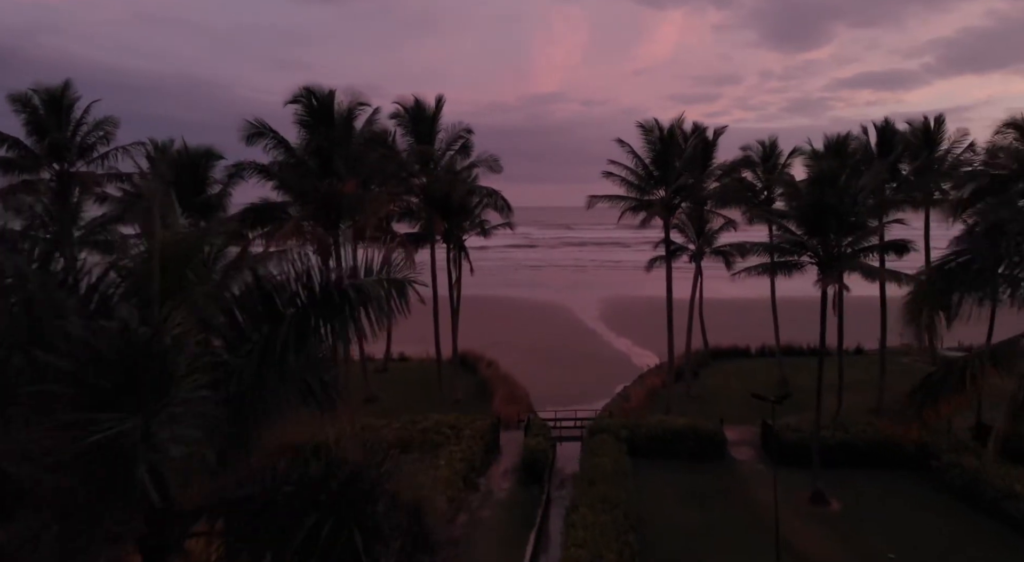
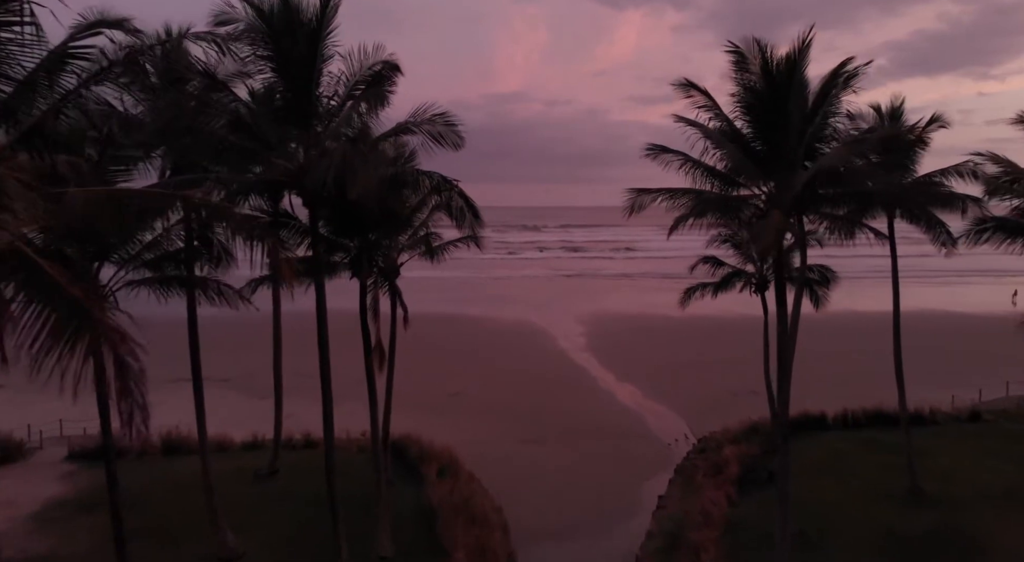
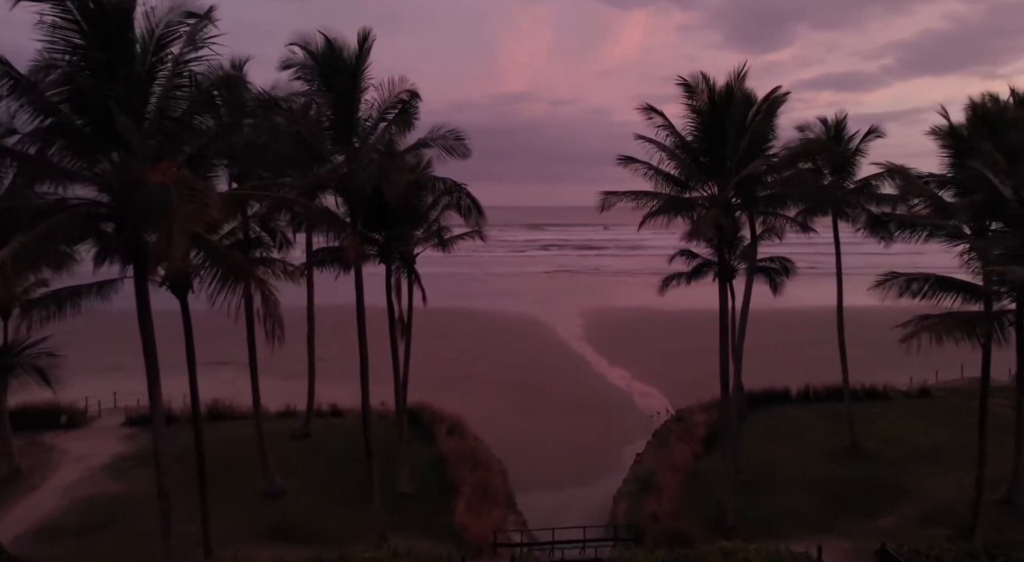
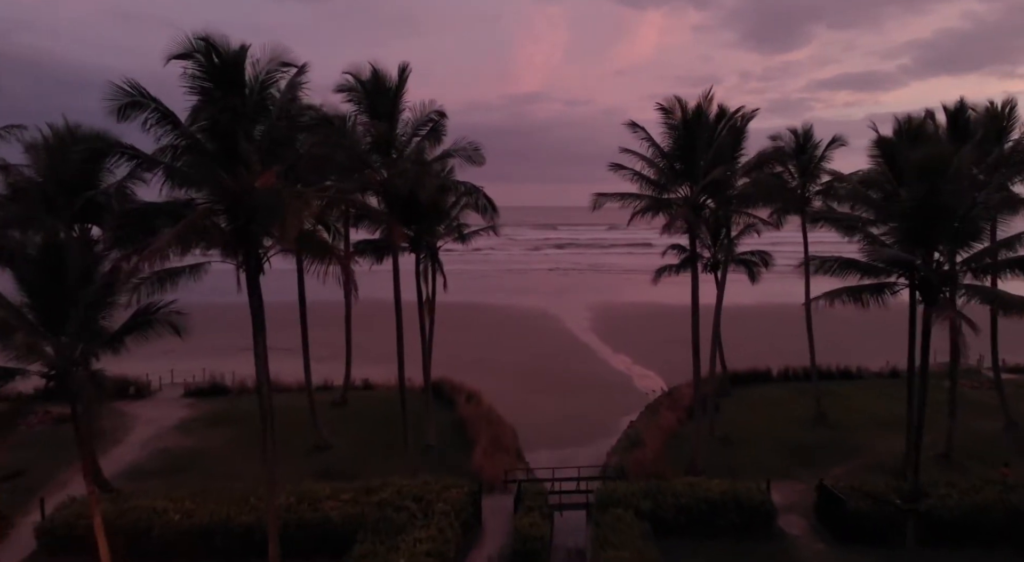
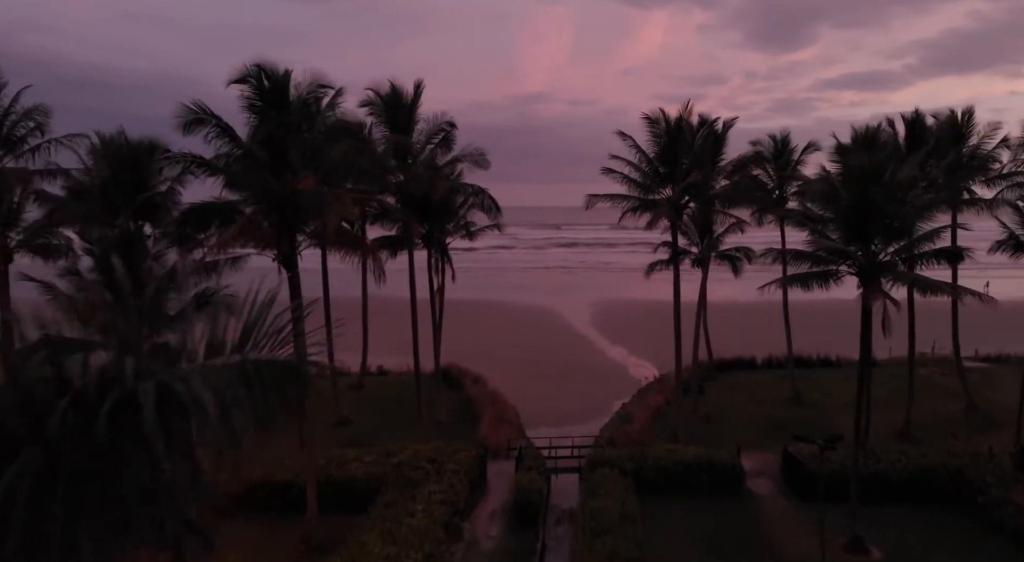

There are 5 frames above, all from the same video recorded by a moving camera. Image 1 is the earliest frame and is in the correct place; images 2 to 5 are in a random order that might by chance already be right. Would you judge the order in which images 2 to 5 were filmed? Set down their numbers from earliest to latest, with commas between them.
5, 4, 3, 2
